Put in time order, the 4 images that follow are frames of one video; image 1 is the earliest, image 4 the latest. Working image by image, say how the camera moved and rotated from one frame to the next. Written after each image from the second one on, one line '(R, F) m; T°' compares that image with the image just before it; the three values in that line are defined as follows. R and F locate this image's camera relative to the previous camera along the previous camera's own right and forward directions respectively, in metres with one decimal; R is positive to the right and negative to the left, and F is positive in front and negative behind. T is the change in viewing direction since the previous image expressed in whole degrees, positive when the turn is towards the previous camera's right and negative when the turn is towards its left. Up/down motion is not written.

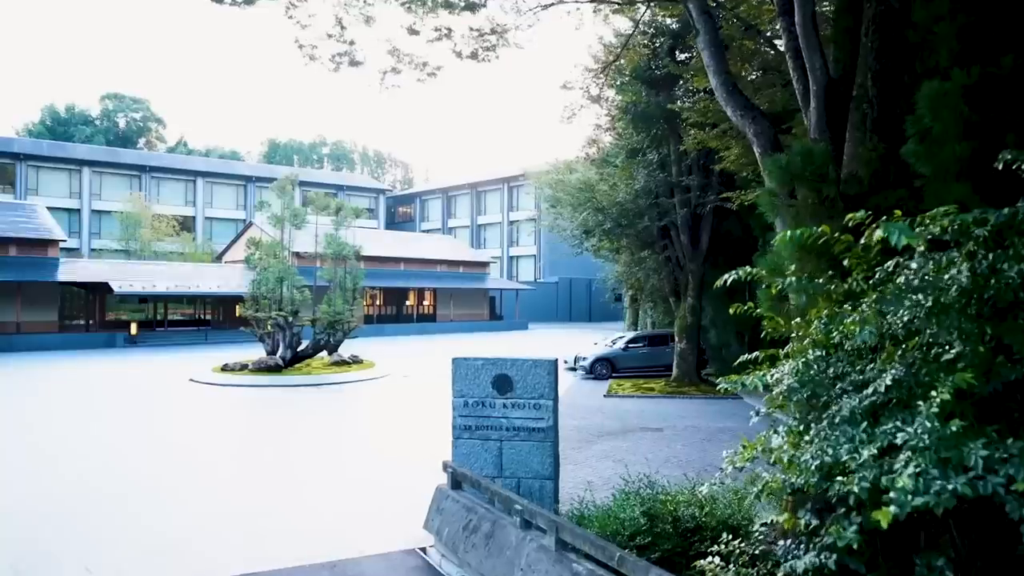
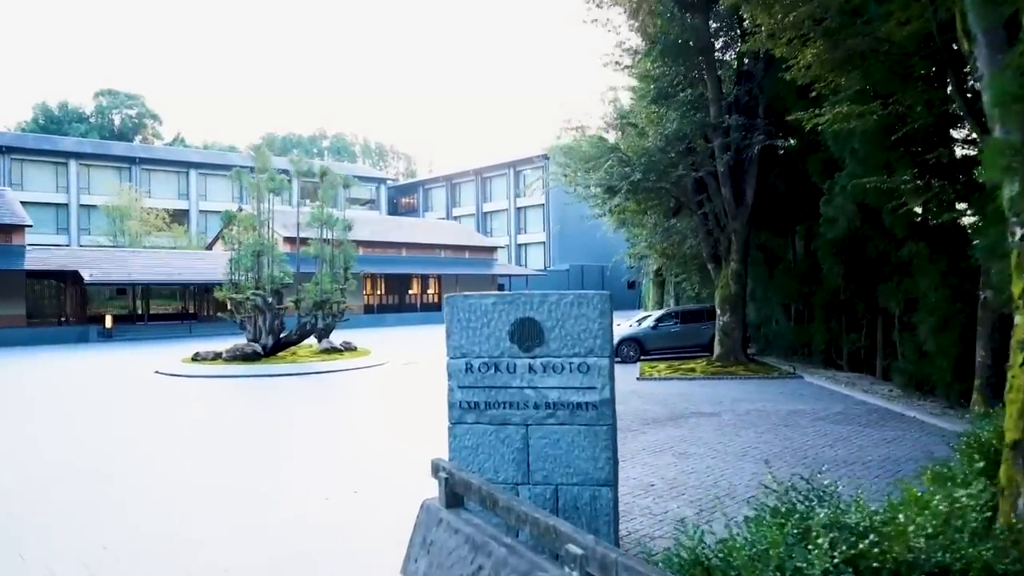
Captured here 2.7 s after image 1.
(-0.1, +2.6) m; -1°
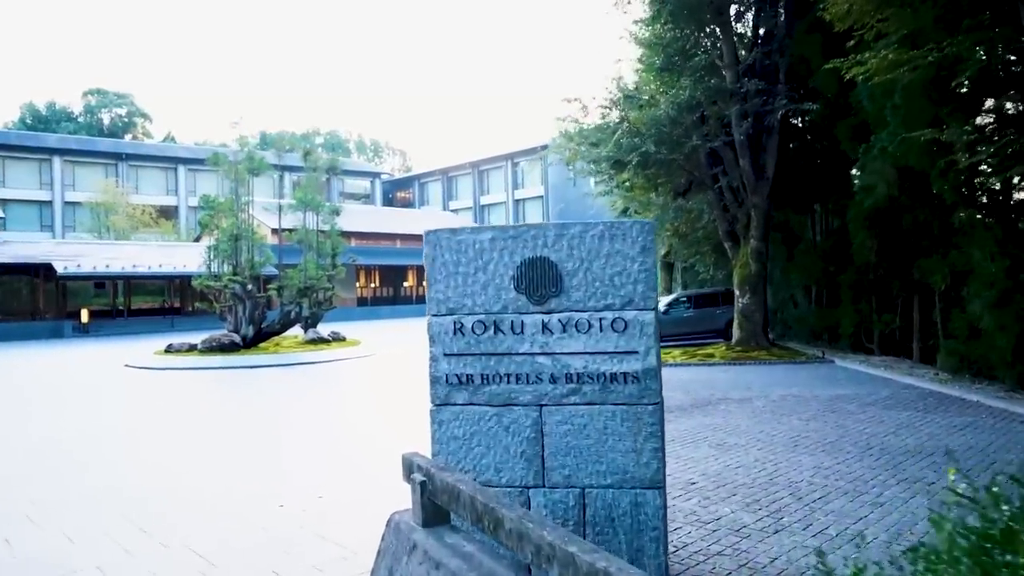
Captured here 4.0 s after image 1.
(0.0, +1.2) m; 0°
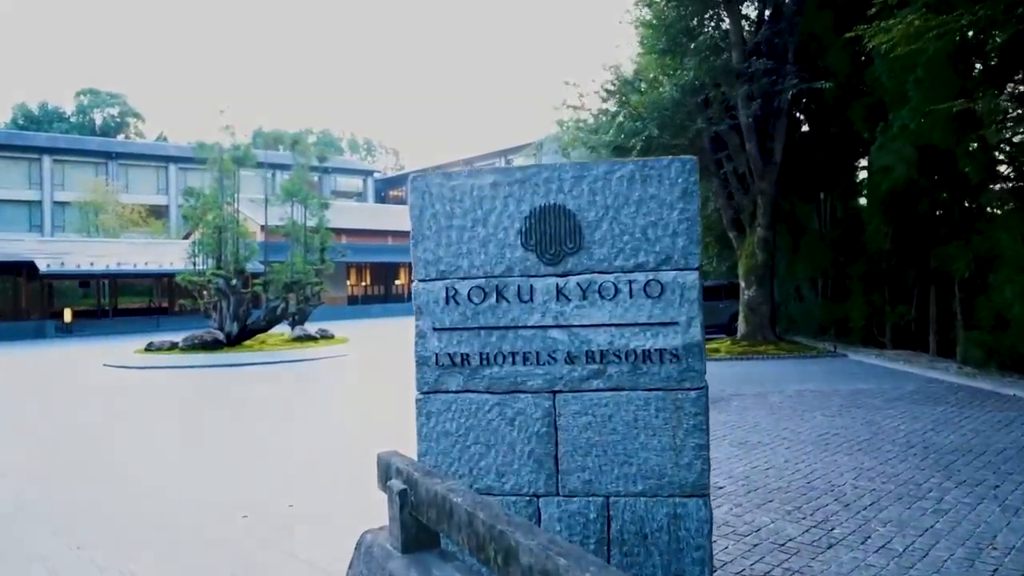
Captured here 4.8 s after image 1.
(0.0, +0.7) m; 0°
